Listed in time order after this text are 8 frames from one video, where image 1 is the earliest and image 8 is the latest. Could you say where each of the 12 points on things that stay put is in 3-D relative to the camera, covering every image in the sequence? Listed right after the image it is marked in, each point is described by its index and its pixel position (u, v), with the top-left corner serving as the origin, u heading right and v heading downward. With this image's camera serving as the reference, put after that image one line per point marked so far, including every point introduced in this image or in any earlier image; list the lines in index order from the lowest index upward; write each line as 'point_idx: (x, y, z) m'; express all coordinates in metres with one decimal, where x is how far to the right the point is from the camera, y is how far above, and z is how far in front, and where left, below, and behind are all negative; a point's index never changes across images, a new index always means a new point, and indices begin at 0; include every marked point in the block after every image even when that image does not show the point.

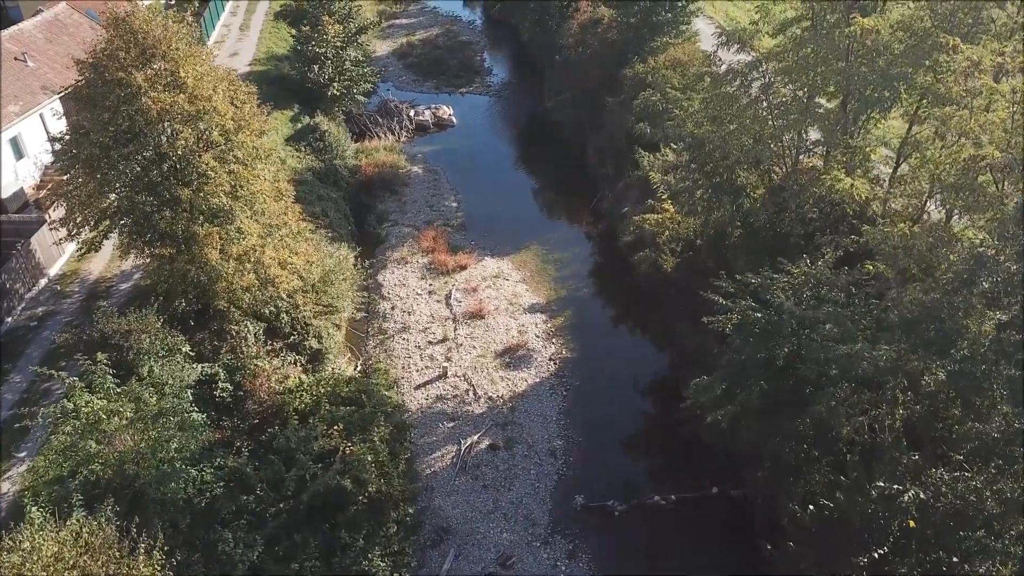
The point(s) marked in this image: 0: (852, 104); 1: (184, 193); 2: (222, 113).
0: (+7.5, +4.1, +17.3) m
1: (-7.5, +2.1, +17.9) m
2: (-6.9, +4.1, +18.5) m
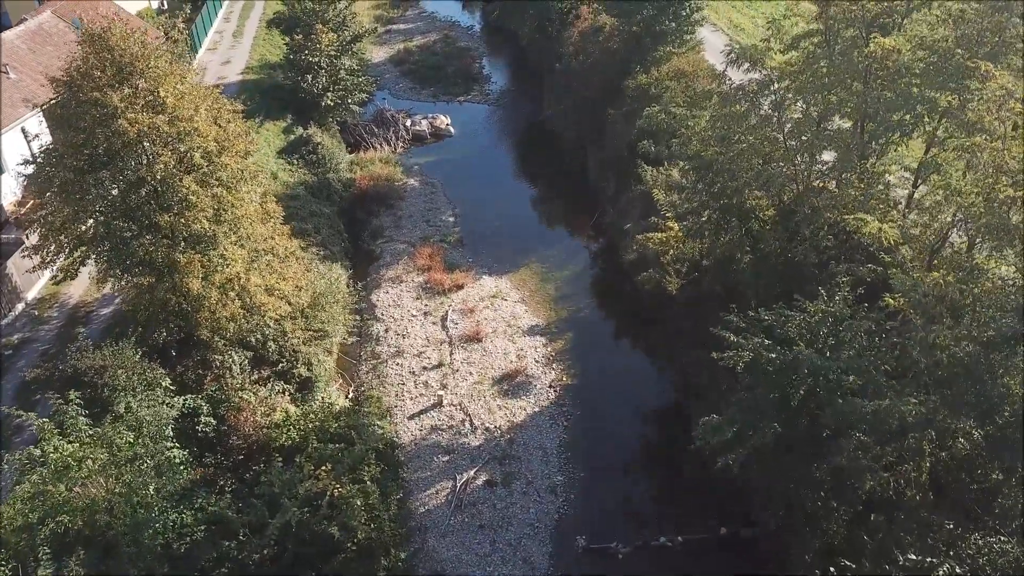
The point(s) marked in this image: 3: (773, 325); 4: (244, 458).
0: (+7.5, +3.4, +16.4) m
1: (-7.6, +1.5, +17.0) m
2: (-6.9, +3.4, +17.5) m
3: (+5.0, -0.7, +15.0) m
4: (-6.1, -3.9, +17.8) m
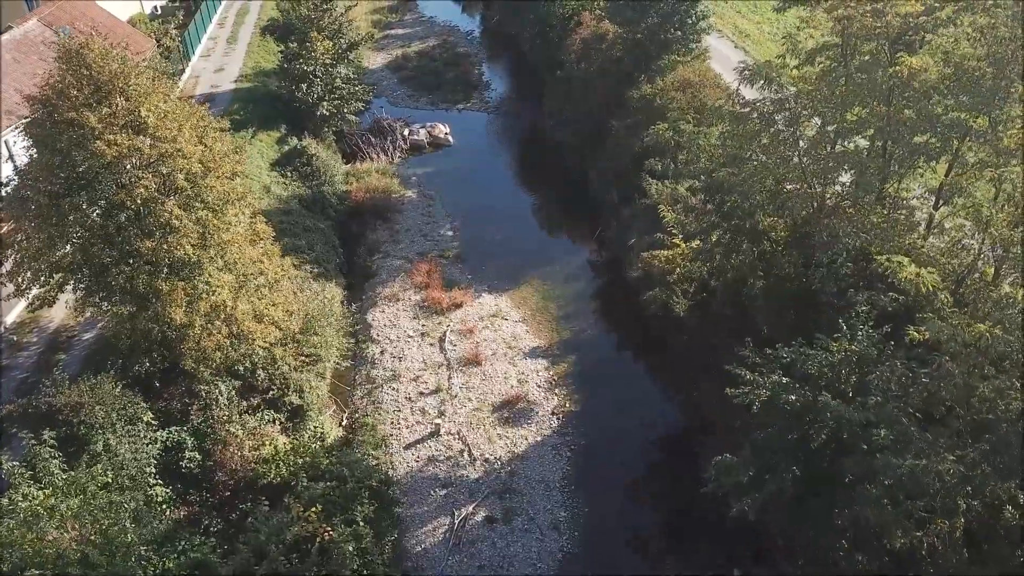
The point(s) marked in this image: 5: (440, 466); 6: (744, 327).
0: (+7.5, +2.8, +15.5) m
1: (-7.6, +0.8, +16.0) m
2: (-6.9, +2.8, +16.6) m
3: (+5.0, -1.4, +14.1) m
4: (-6.1, -4.5, +16.9) m
5: (-1.8, -4.5, +19.6) m
6: (+5.9, -1.0, +19.6) m
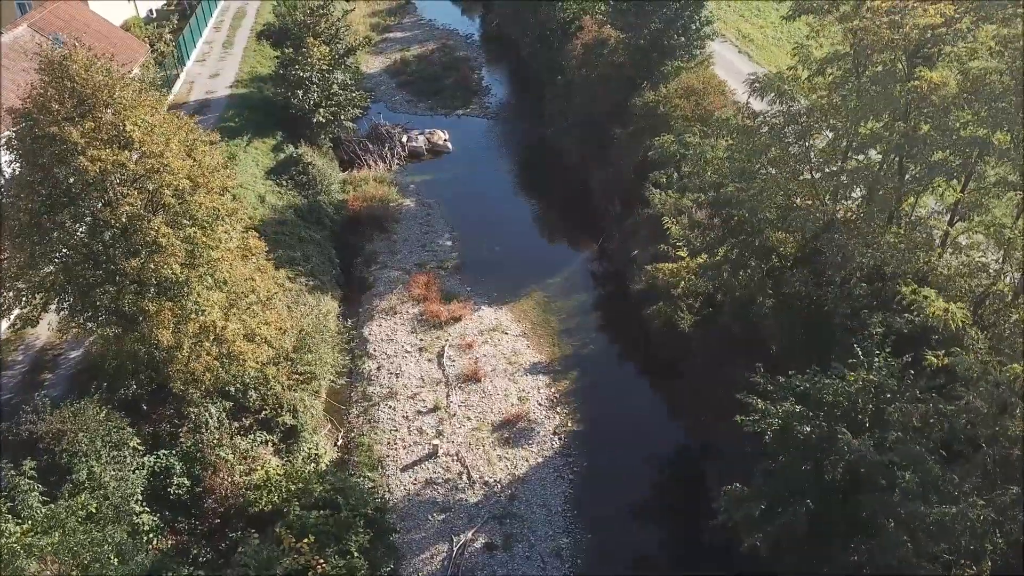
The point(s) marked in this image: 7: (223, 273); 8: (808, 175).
0: (+7.5, +2.4, +14.9) m
1: (-7.5, +0.4, +15.4) m
2: (-6.9, +2.4, +16.0) m
3: (+5.1, -1.8, +13.5) m
4: (-6.1, -4.9, +16.3) m
5: (-1.8, -4.9, +19.0) m
6: (+5.9, -1.4, +18.9) m
7: (-6.3, +0.3, +17.1) m
8: (+6.3, +2.4, +16.6) m
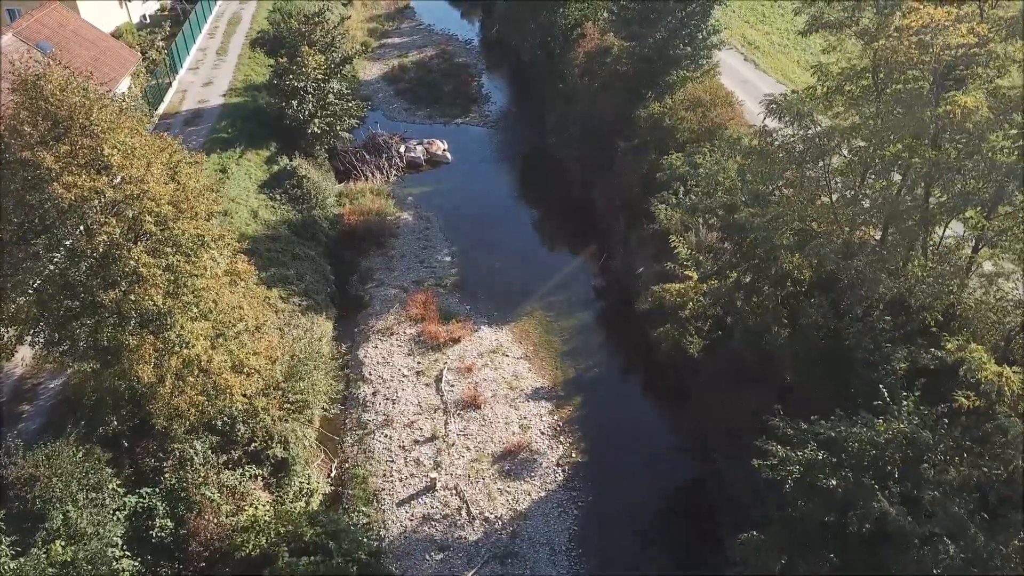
0: (+7.6, +1.8, +14.0) m
1: (-7.5, -0.2, +14.5) m
2: (-6.9, +1.8, +15.1) m
3: (+5.1, -2.4, +12.6) m
4: (-6.0, -5.5, +15.4) m
5: (-1.8, -5.5, +18.1) m
6: (+6.0, -2.0, +18.0) m
7: (-6.3, -0.3, +16.2) m
8: (+6.3, +1.8, +15.7) m
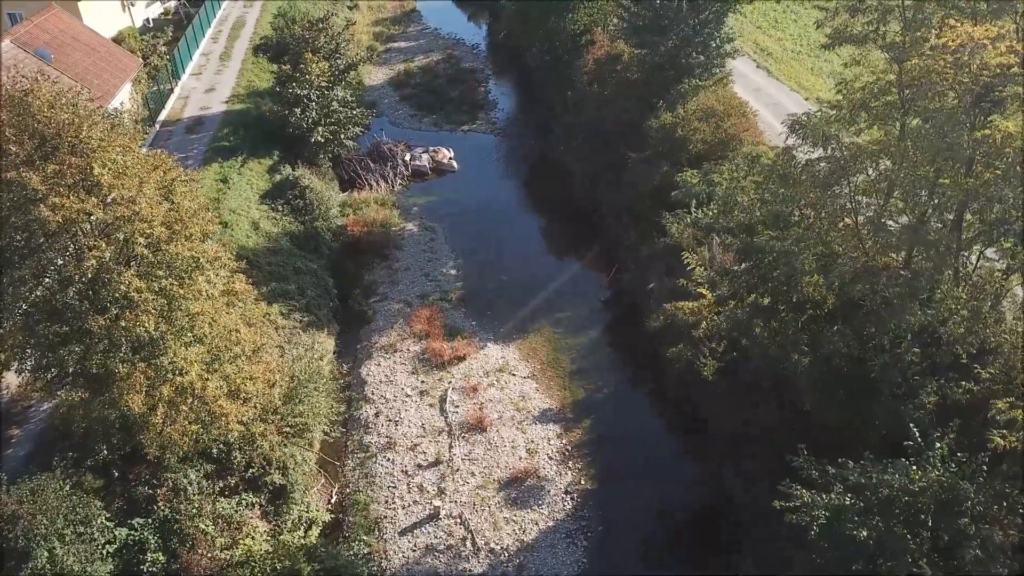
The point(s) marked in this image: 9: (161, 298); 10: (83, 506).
0: (+7.7, +1.2, +13.2) m
1: (-7.4, -0.7, +13.9) m
2: (-6.7, +1.3, +14.5) m
3: (+5.2, -2.9, +11.8) m
4: (-5.9, -6.0, +14.7) m
5: (-1.6, -6.0, +17.4) m
6: (+6.1, -2.5, +17.3) m
7: (-6.1, -0.8, +15.5) m
8: (+6.5, +1.2, +14.9) m
9: (-6.5, -0.2, +14.6) m
10: (-7.9, -4.0, +14.4) m
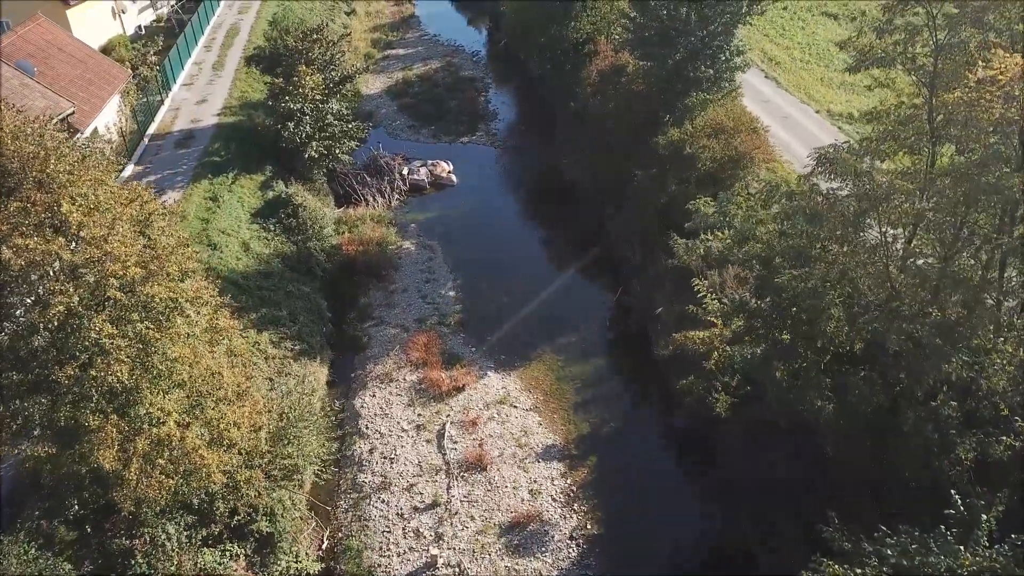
0: (+7.8, +0.5, +12.2) m
1: (-7.3, -1.4, +12.8) m
2: (-6.6, +0.5, +13.4) m
3: (+5.3, -3.7, +10.7) m
4: (-5.9, -6.8, +13.6) m
5: (-1.6, -6.8, +16.3) m
6: (+6.2, -3.3, +16.2) m
7: (-6.1, -1.5, +14.4) m
8: (+6.5, +0.5, +13.9) m
9: (-6.5, -1.0, +13.5) m
10: (-7.9, -4.8, +13.4) m
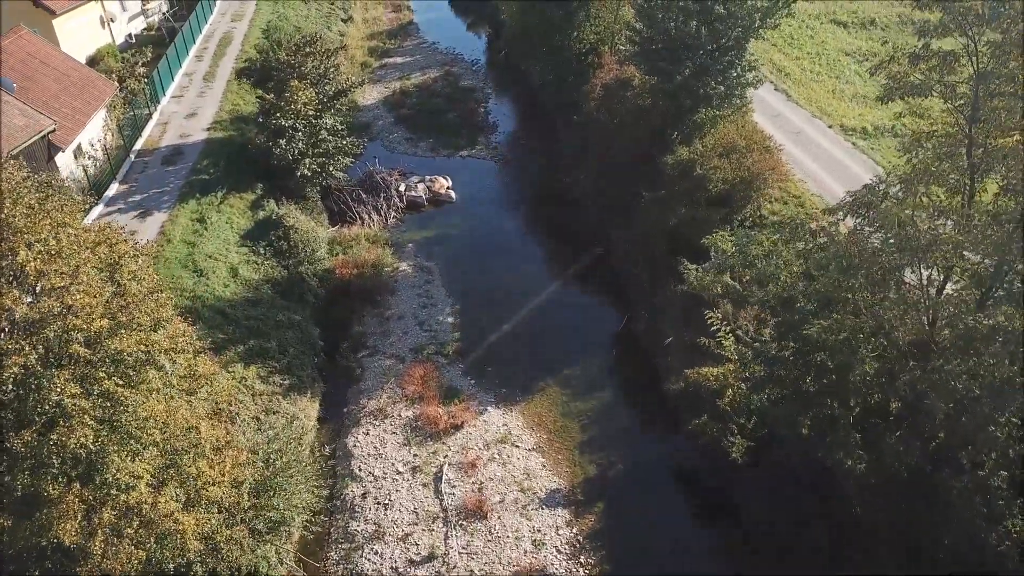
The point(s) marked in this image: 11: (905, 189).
0: (+7.8, -0.4, +11.0) m
1: (-7.3, -2.3, +11.6) m
2: (-6.6, -0.3, +12.2) m
3: (+5.3, -4.5, +9.5) m
4: (-5.8, -7.6, +12.4) m
5: (-1.5, -7.6, +15.1) m
6: (+6.2, -4.2, +15.0) m
7: (-6.1, -2.4, +13.2) m
8: (+6.6, -0.4, +12.7) m
9: (-6.4, -1.8, +12.3) m
10: (-7.8, -5.6, +12.2) m
11: (+6.6, +1.4, +12.7) m
